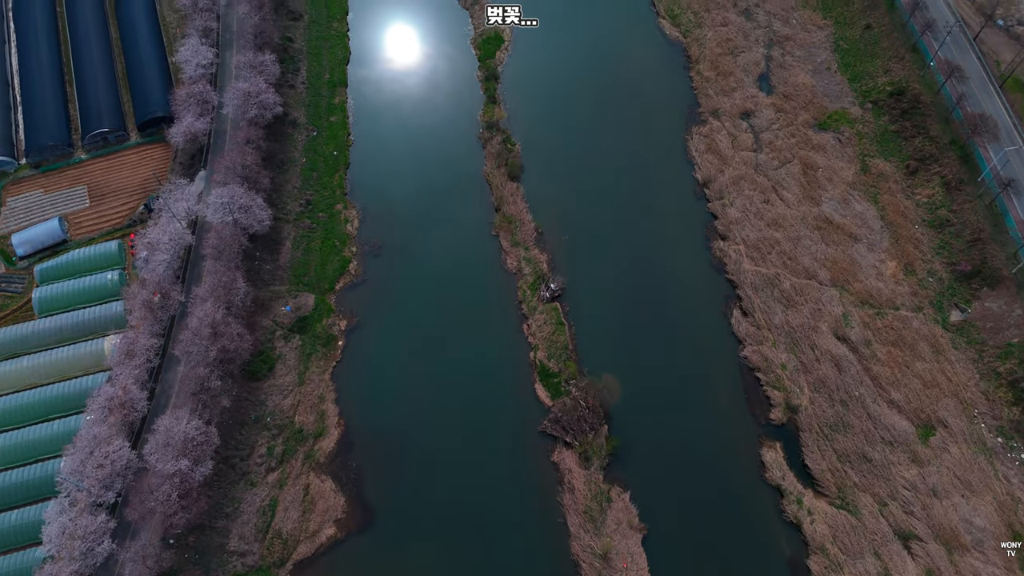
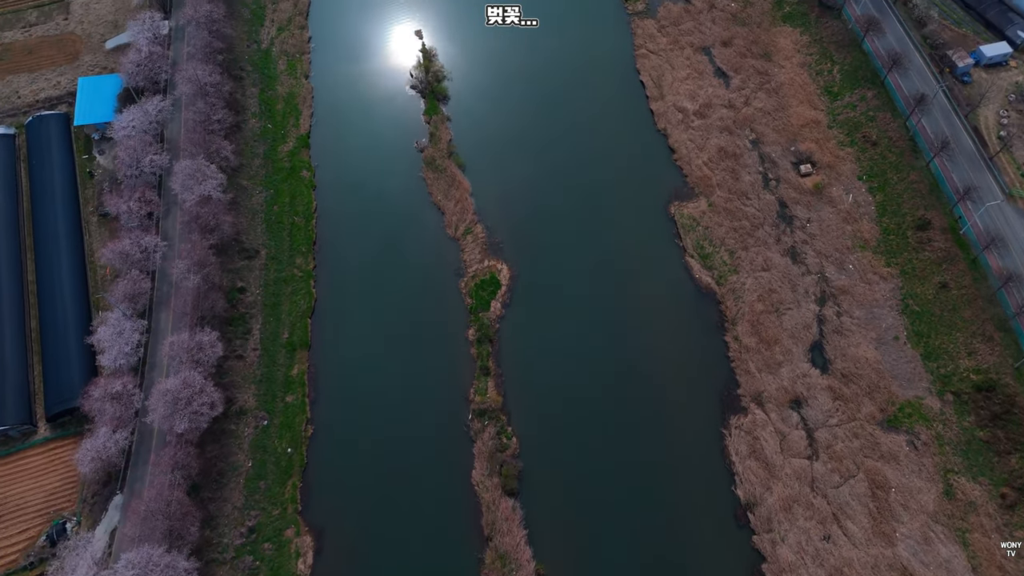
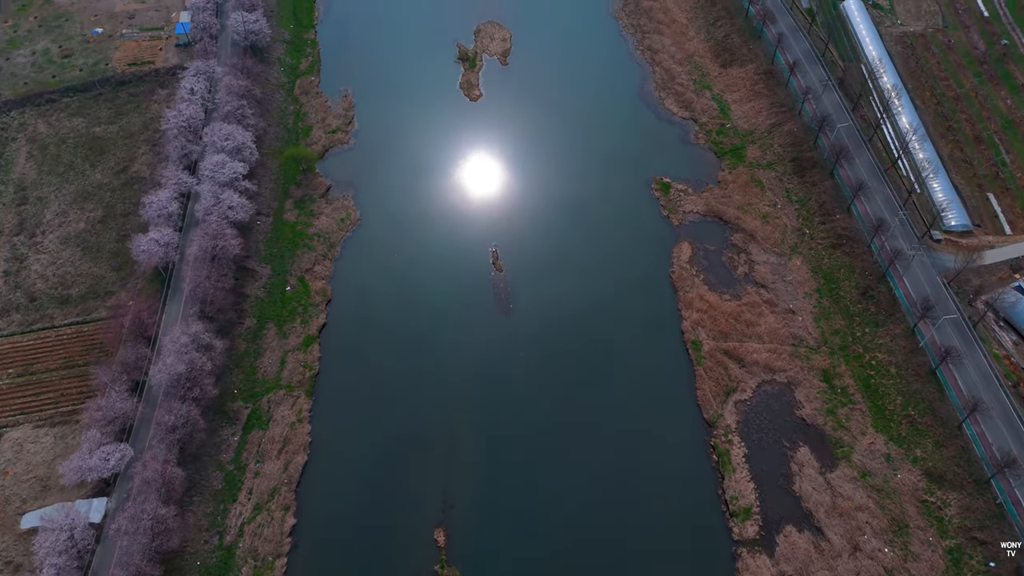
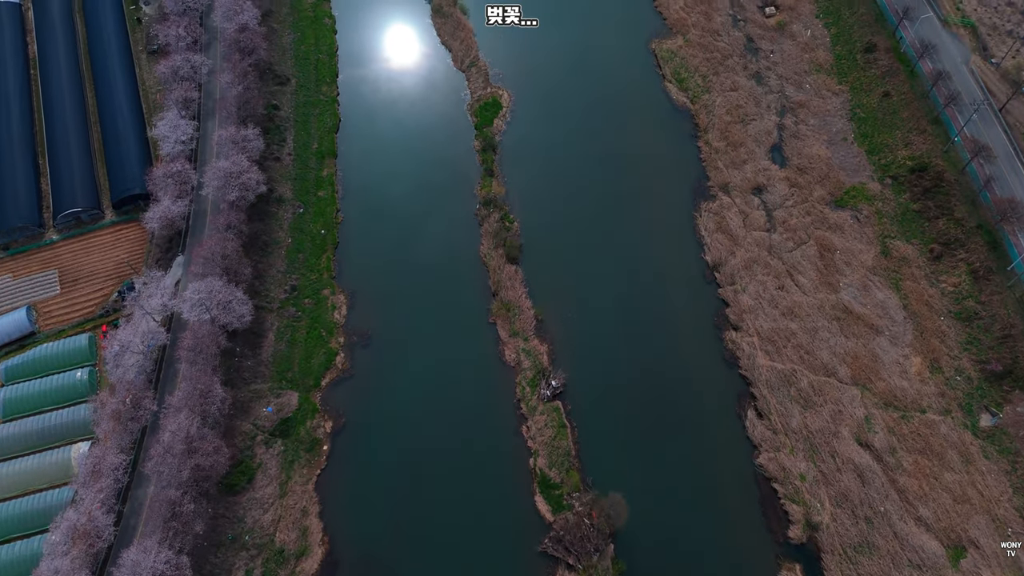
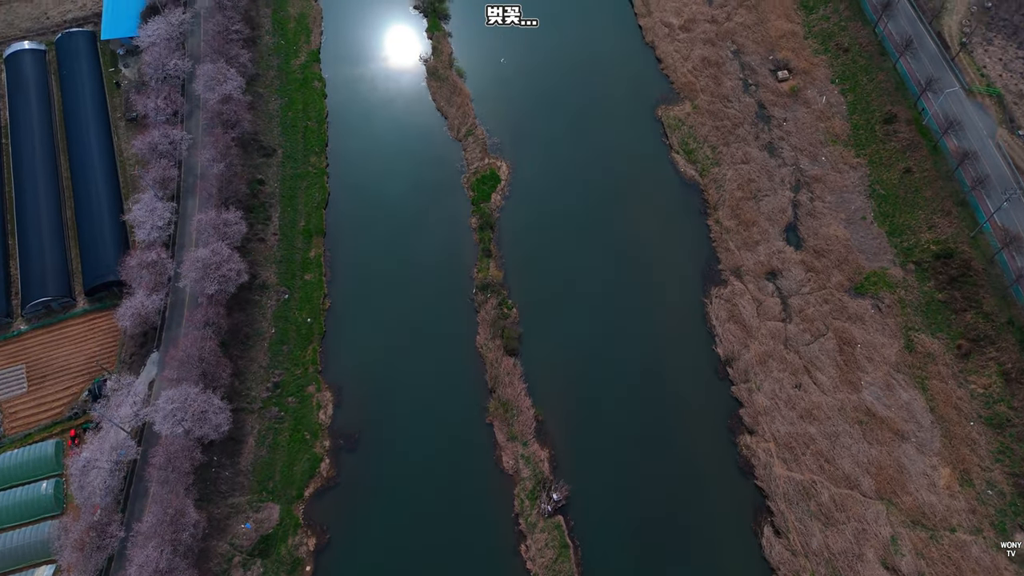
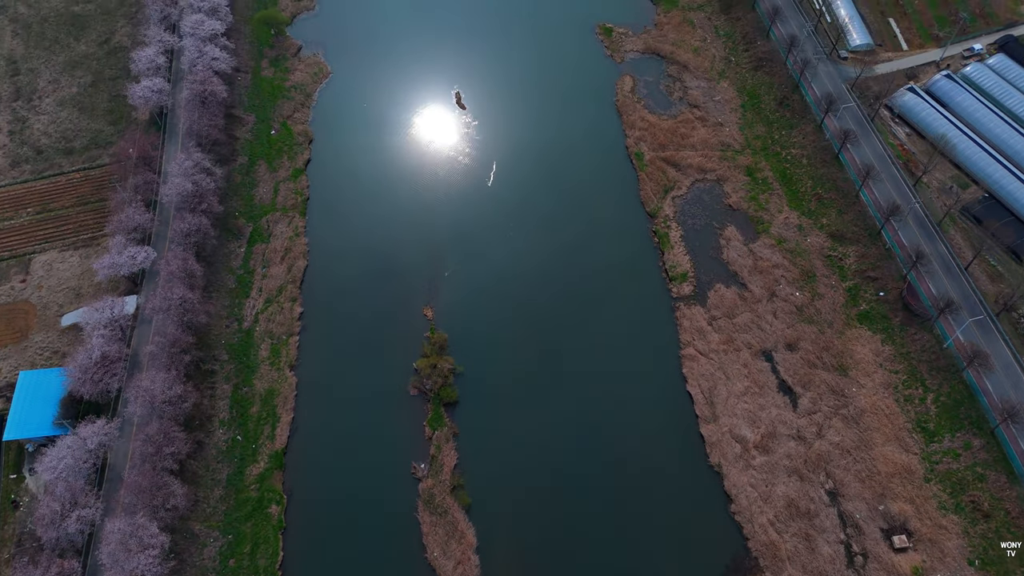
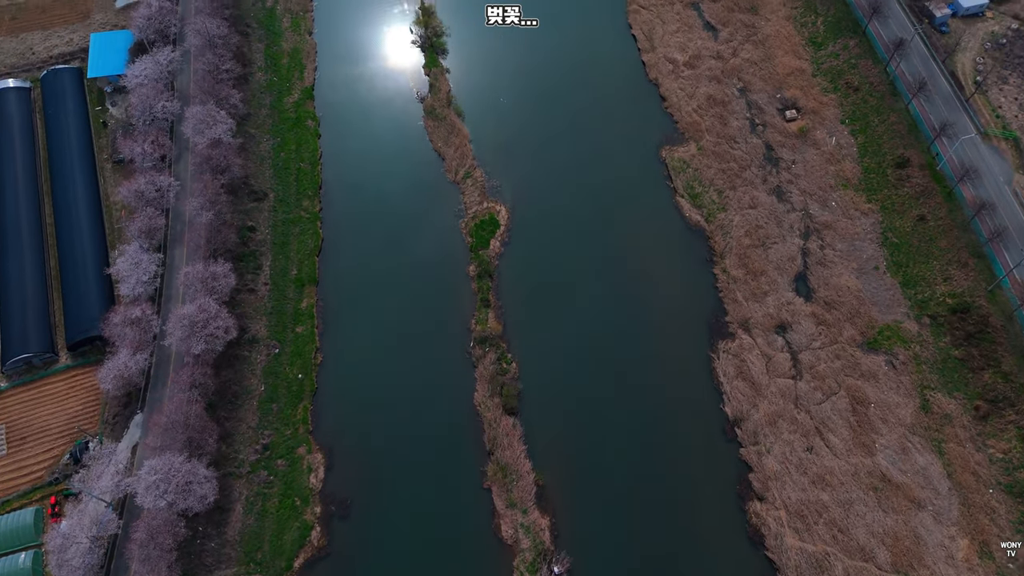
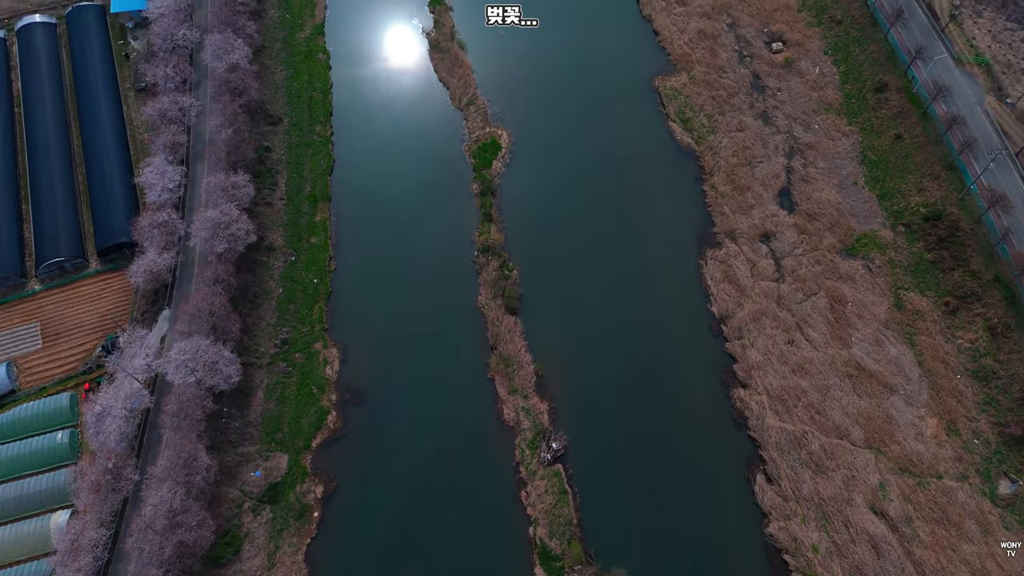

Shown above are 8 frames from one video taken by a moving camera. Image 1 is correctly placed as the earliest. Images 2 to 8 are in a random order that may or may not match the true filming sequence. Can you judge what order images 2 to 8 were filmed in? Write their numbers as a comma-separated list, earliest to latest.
4, 8, 5, 7, 2, 6, 3
